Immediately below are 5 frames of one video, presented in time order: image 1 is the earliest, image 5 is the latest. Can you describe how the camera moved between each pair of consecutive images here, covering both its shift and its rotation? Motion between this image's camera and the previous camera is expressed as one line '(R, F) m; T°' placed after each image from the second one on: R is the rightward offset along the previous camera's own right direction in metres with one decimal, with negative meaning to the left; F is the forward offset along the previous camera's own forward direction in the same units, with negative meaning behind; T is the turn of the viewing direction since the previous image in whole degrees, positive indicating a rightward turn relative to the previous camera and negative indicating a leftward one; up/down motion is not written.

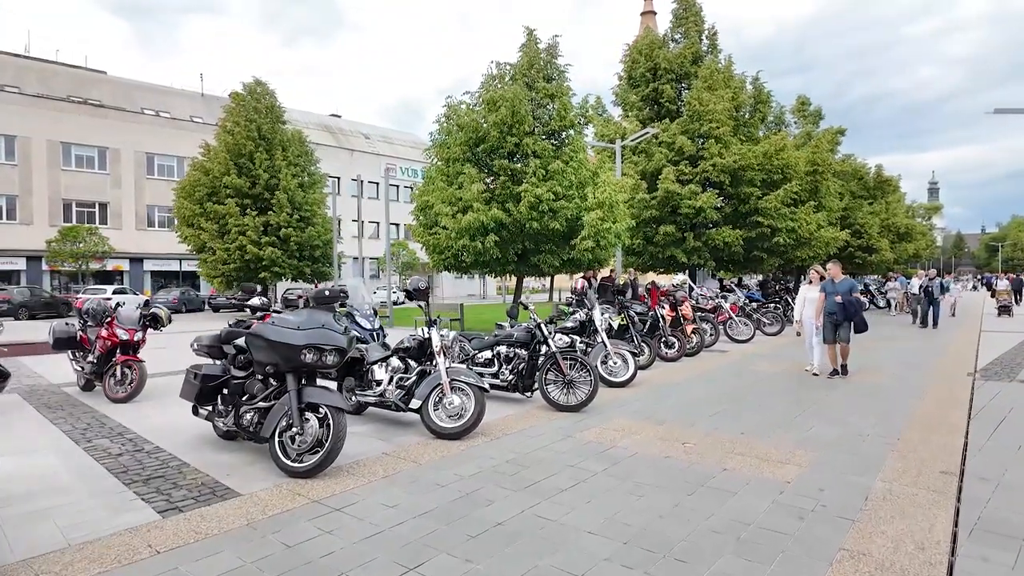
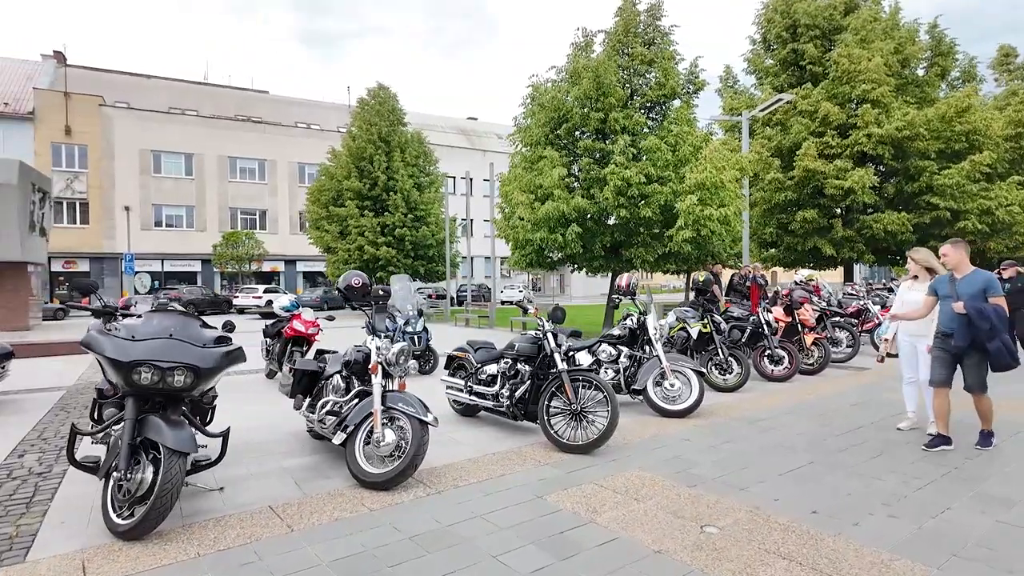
(+1.5, +1.9) m; -15°
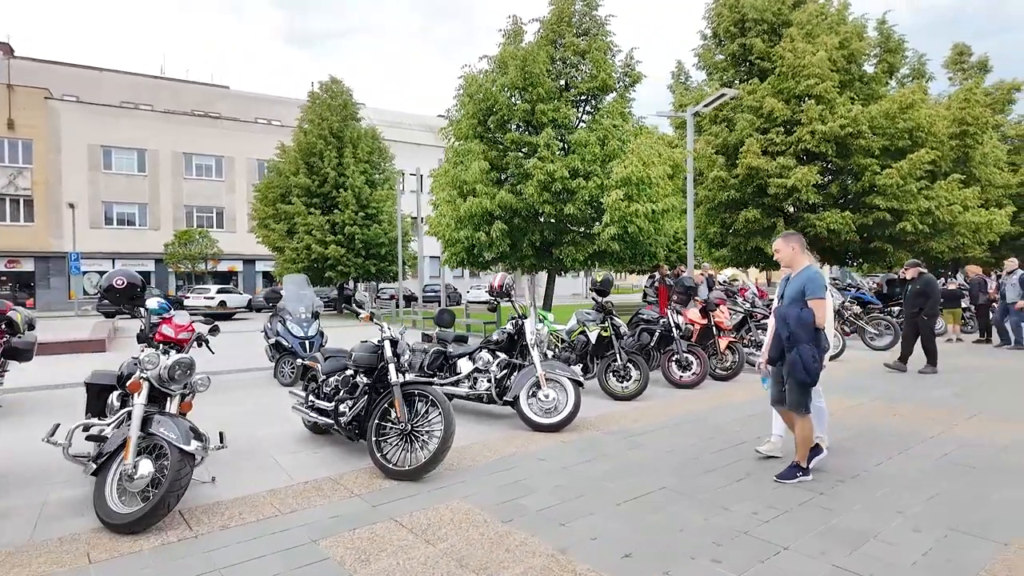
(+1.3, +0.7) m; +2°
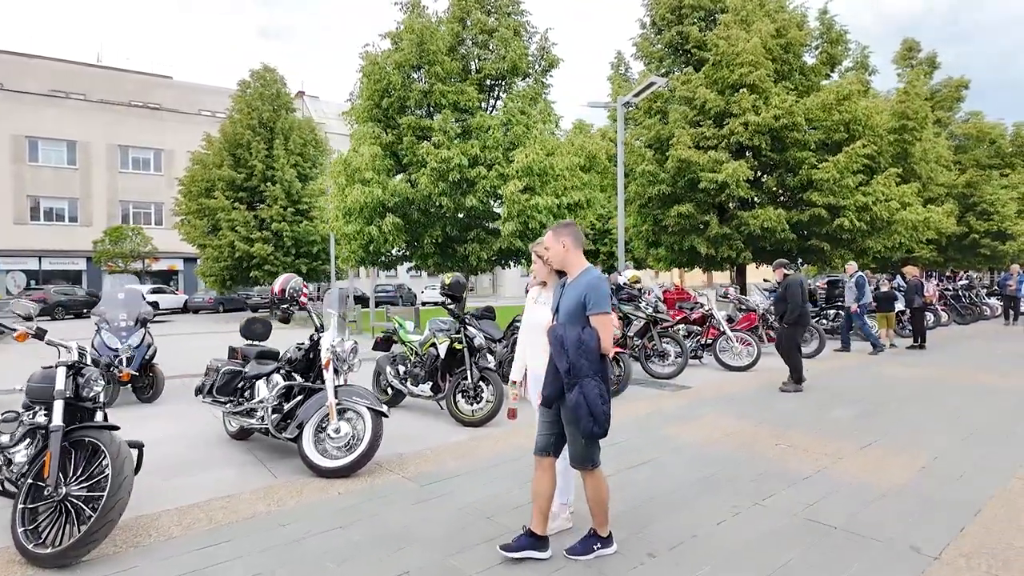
(+1.6, +1.2) m; +2°
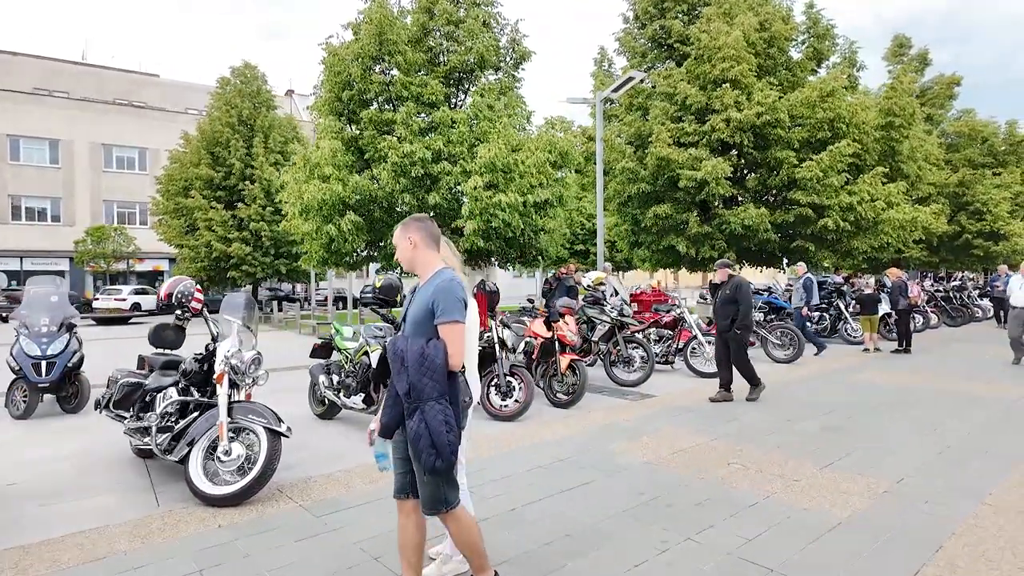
(+0.6, +0.5) m; 0°
